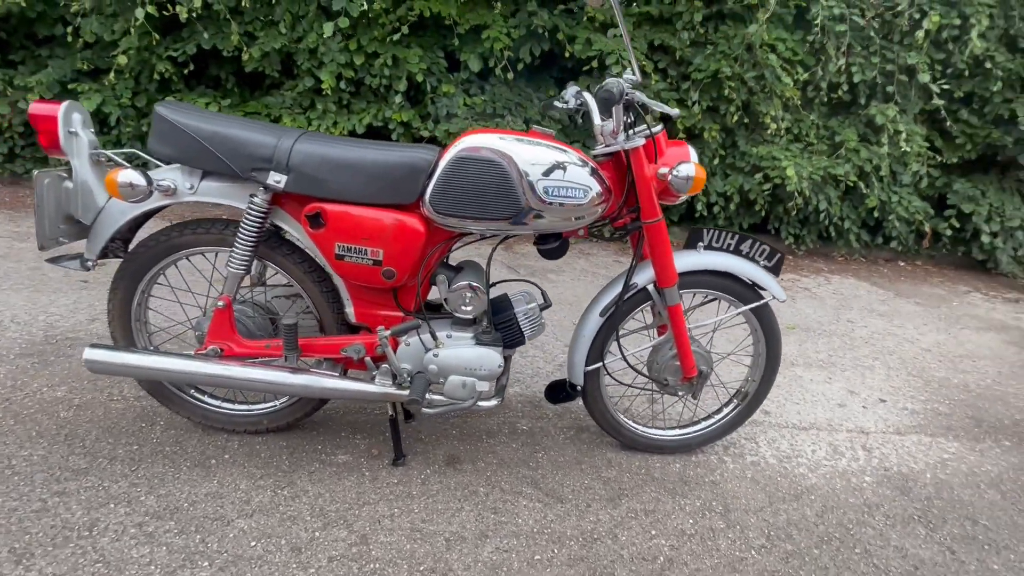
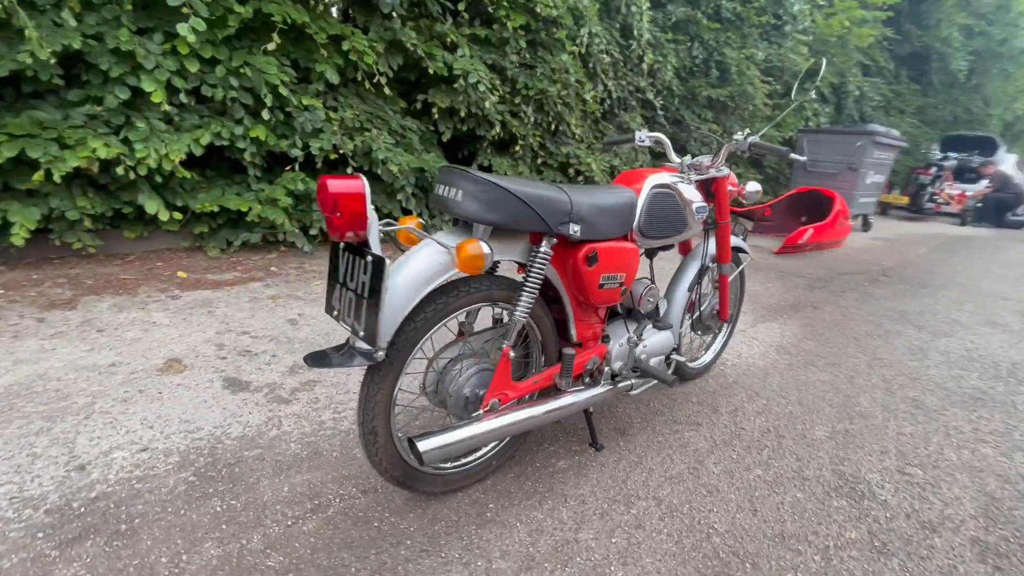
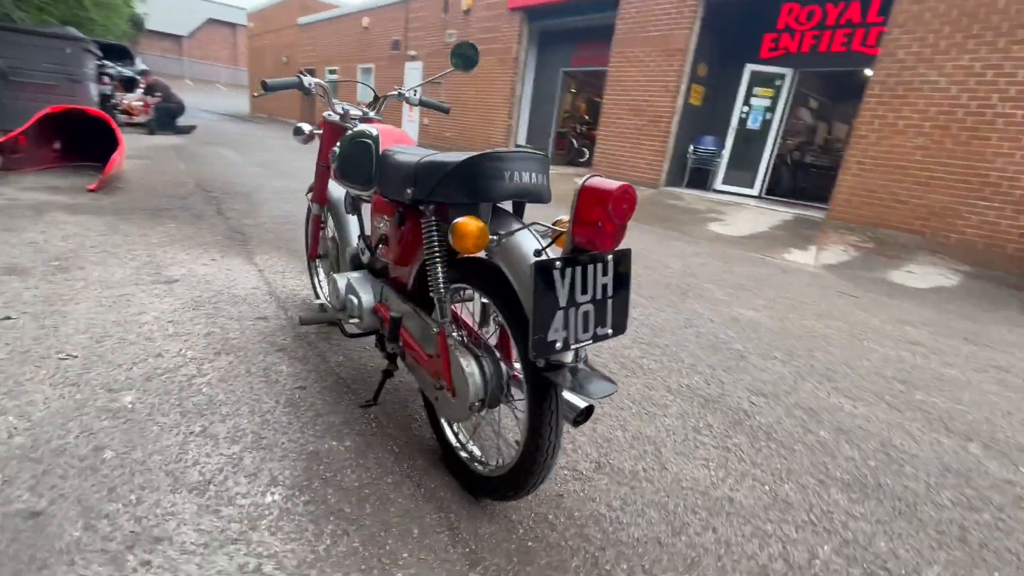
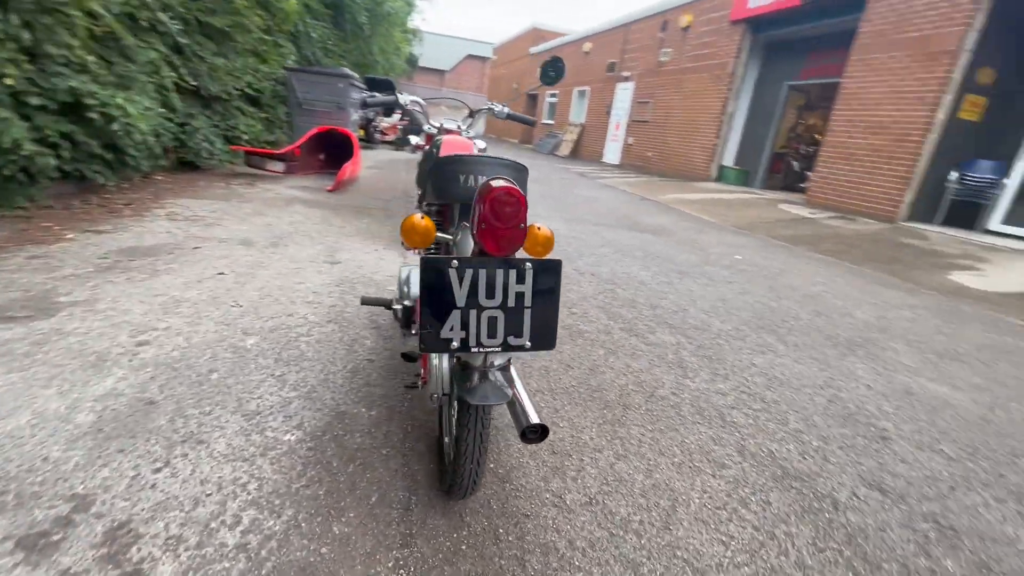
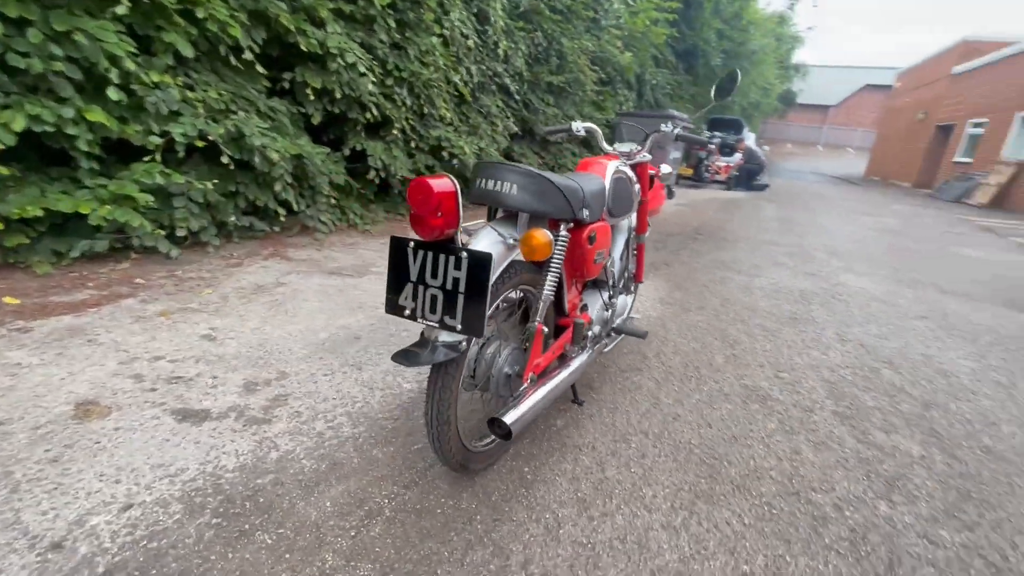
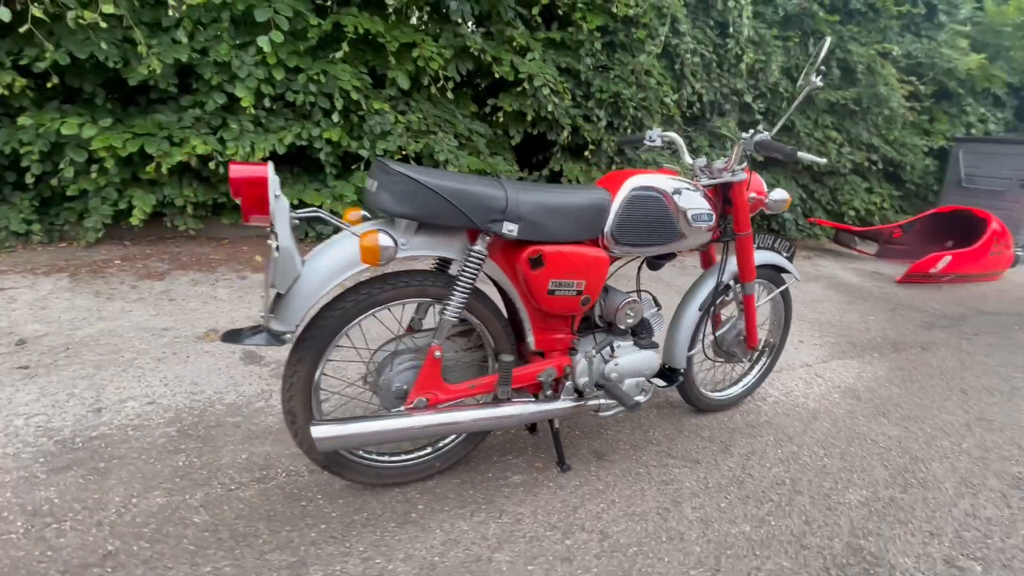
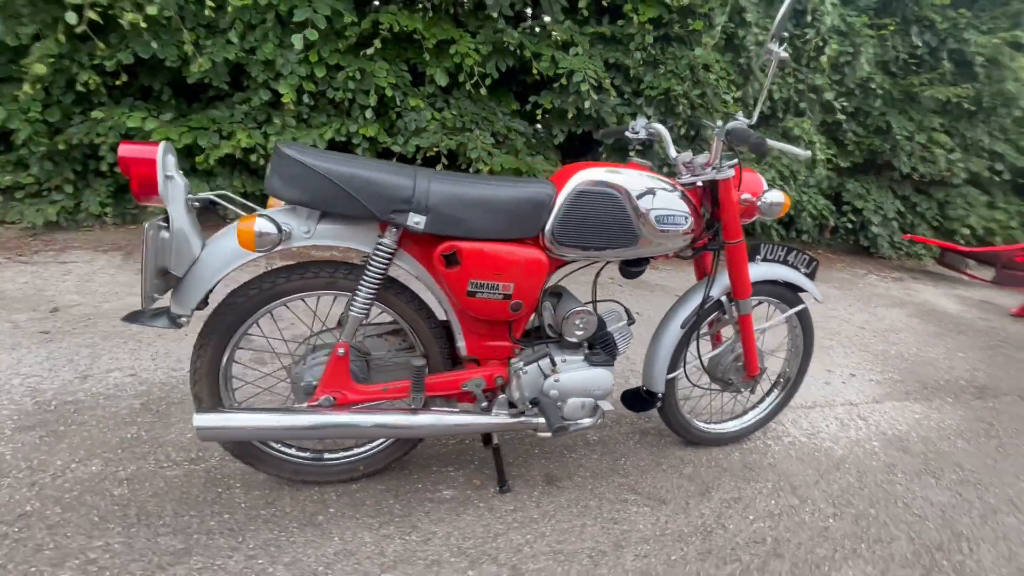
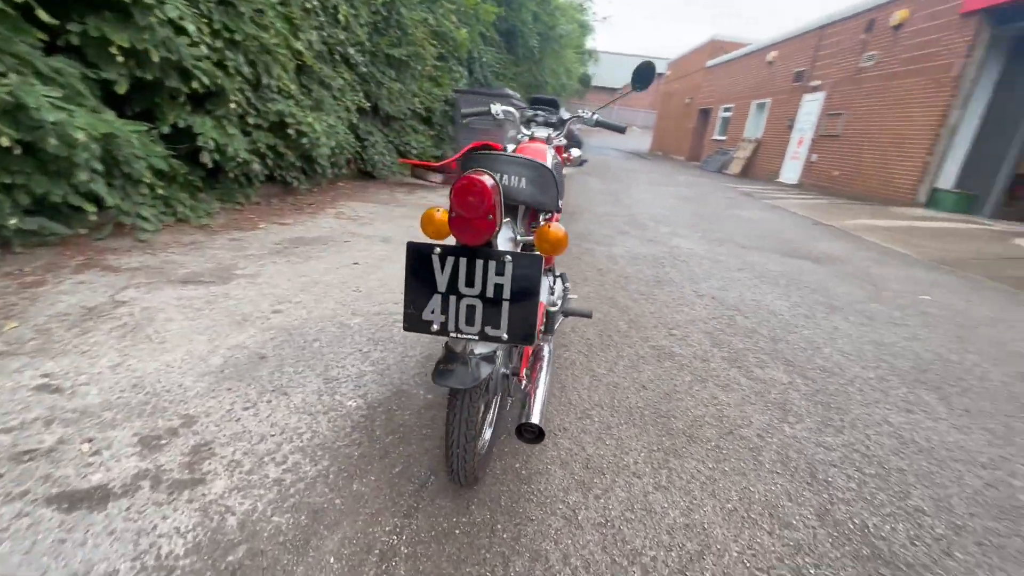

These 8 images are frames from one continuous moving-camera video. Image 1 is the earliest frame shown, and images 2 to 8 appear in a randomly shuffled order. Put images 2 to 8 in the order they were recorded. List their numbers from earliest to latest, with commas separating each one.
7, 6, 2, 5, 8, 4, 3
